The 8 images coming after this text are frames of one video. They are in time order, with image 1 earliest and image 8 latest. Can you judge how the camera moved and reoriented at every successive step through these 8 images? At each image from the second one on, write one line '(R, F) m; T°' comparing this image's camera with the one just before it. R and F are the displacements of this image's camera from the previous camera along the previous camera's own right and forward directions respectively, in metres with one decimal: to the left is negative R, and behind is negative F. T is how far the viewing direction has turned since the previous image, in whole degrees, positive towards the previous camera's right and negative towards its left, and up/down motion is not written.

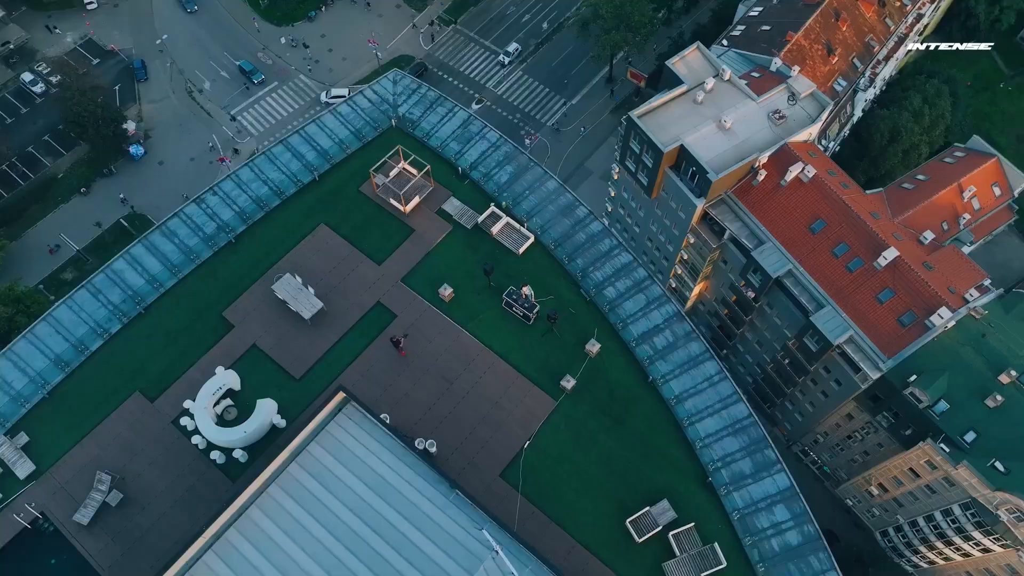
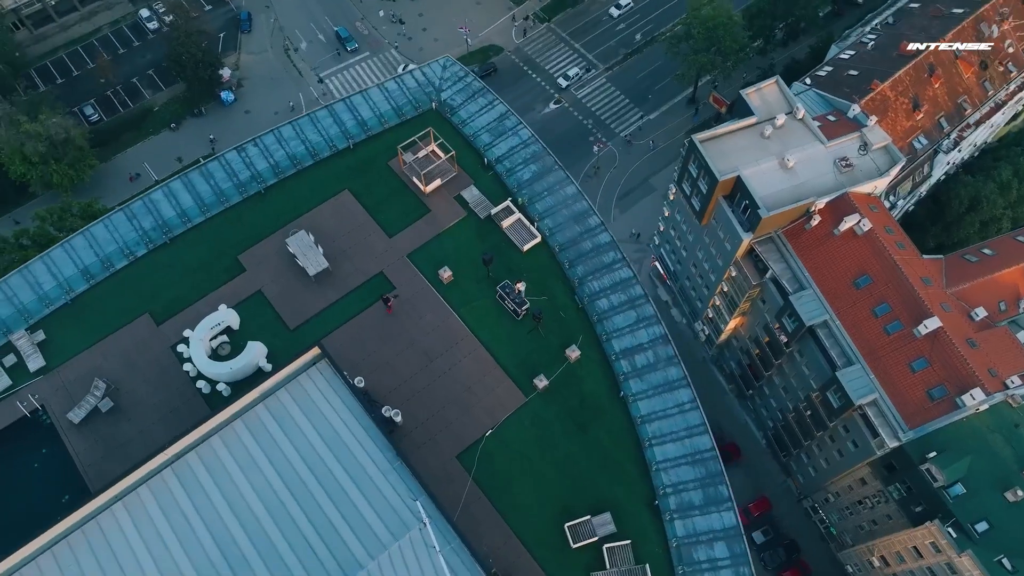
(+4.1, -0.9) m; -5°
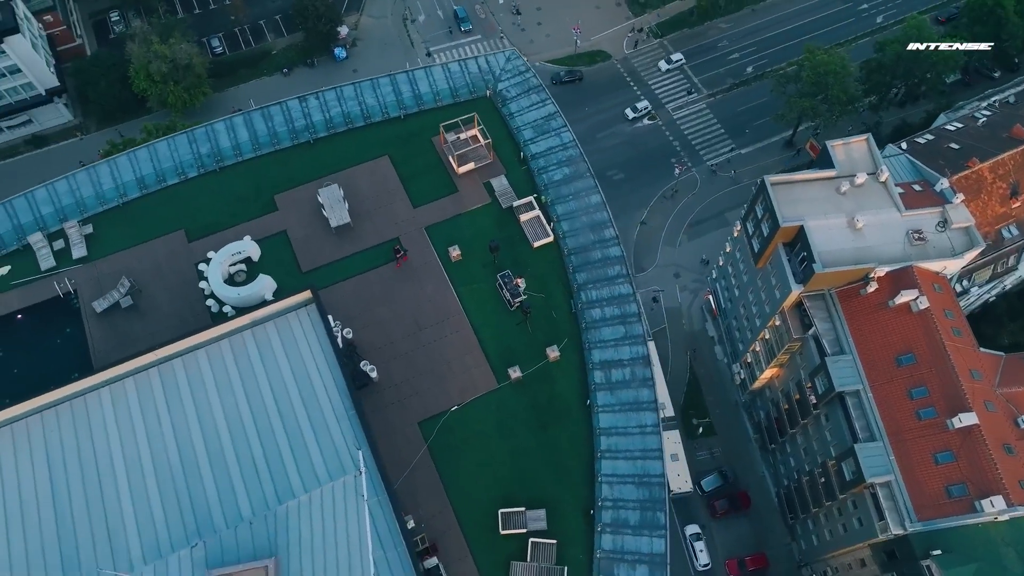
(+4.8, -1.1) m; -6°
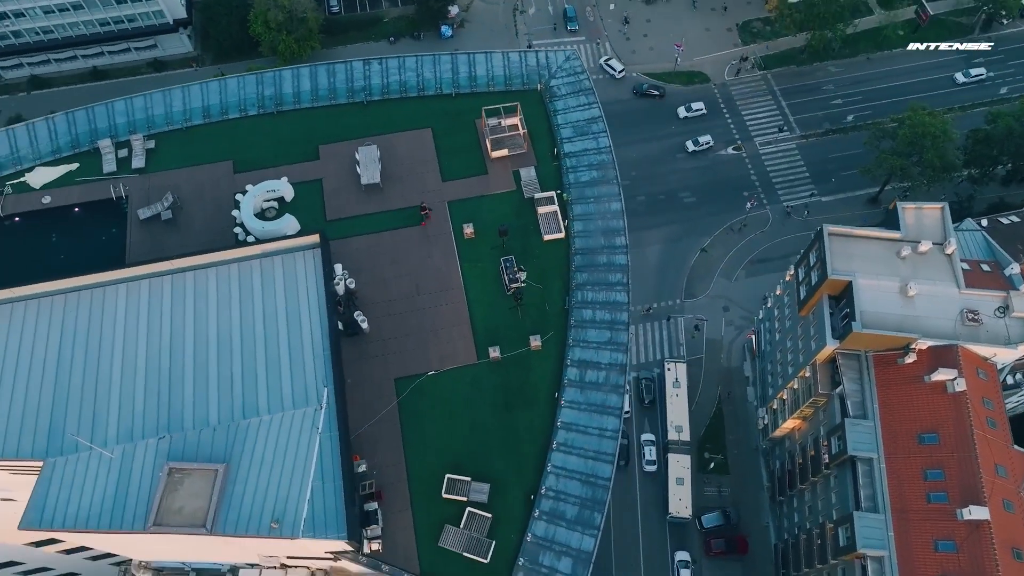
(+4.7, -1.3) m; -6°
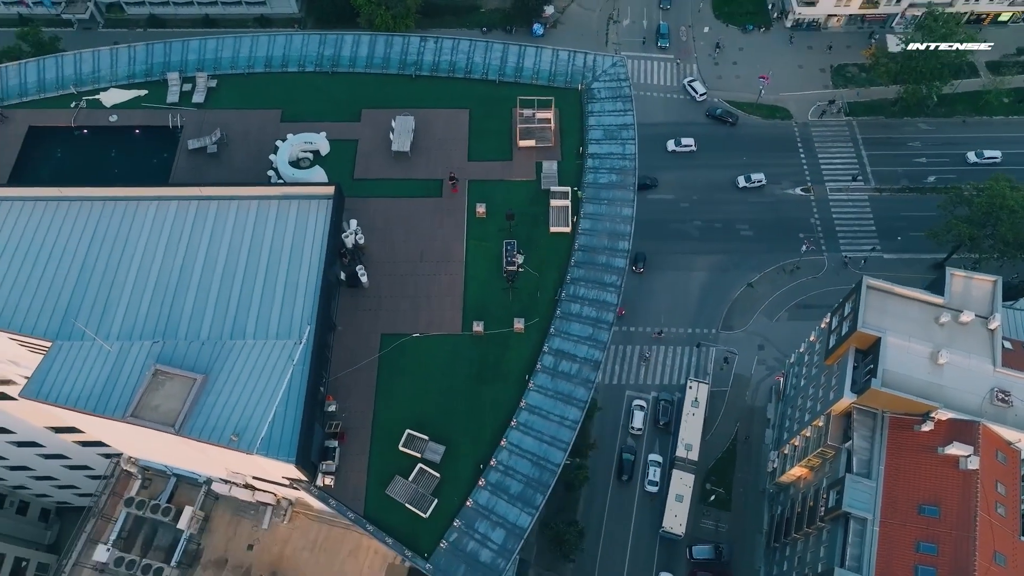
(+4.6, -1.5) m; -5°
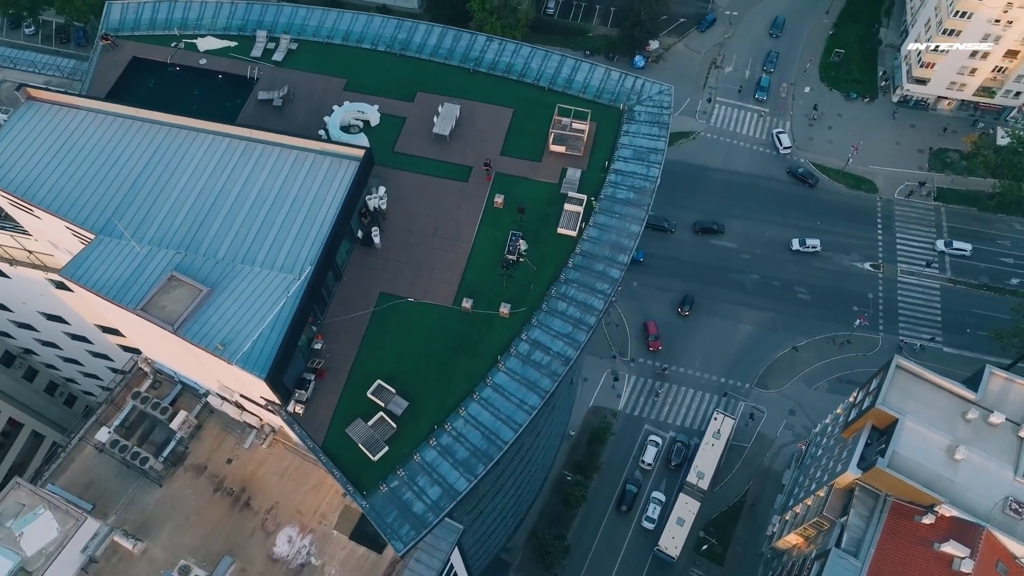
(+5.8, -2.4) m; -7°
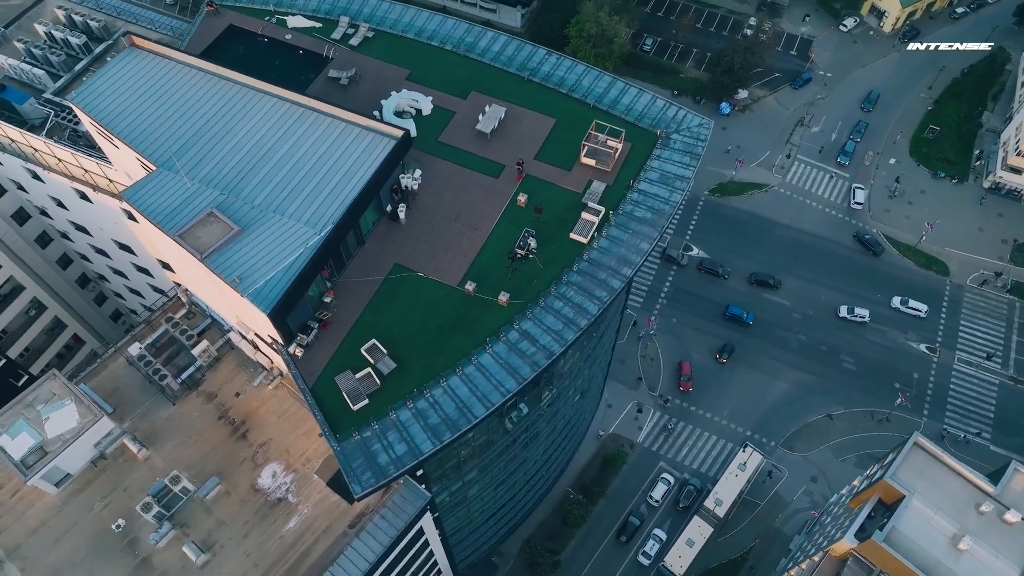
(+5.2, -2.4) m; -6°
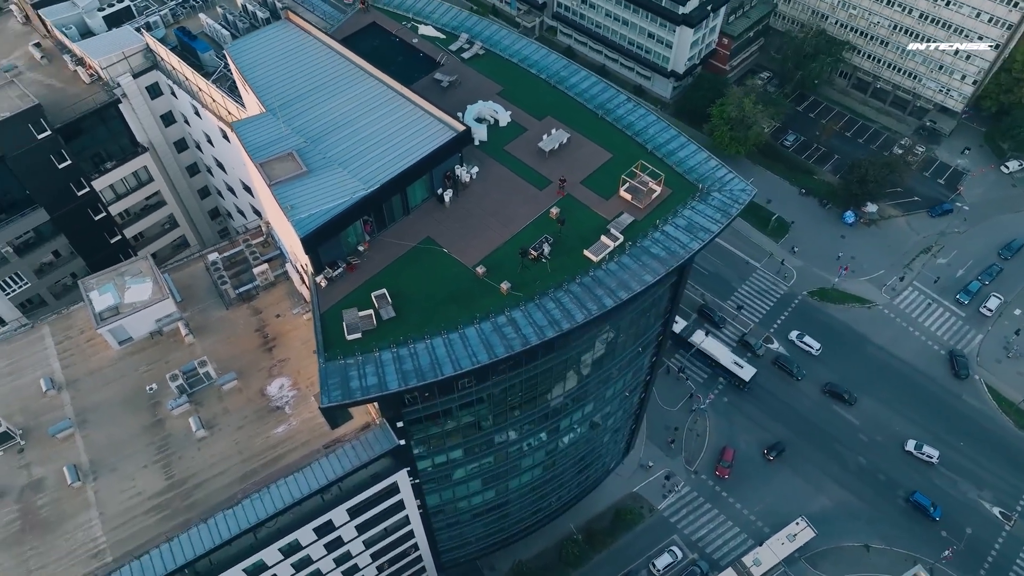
(+10.3, -4.4) m; -11°
